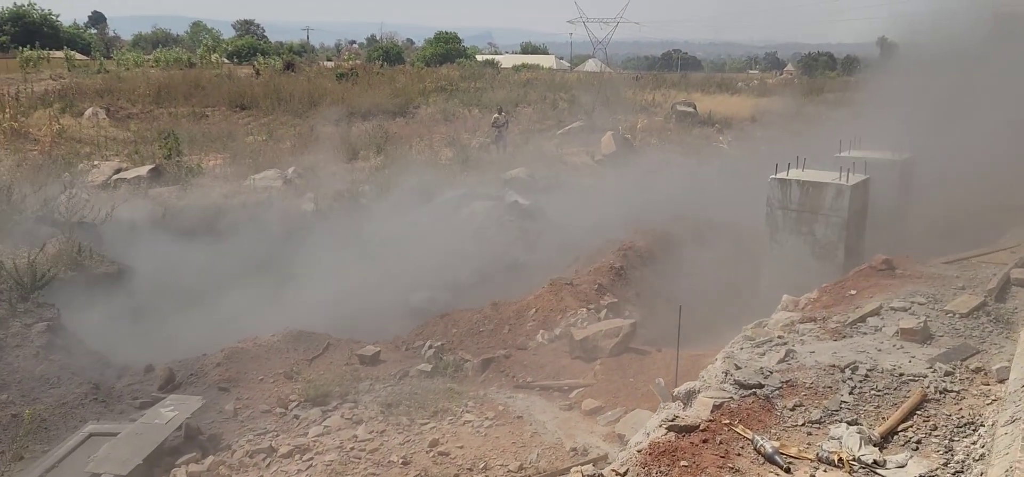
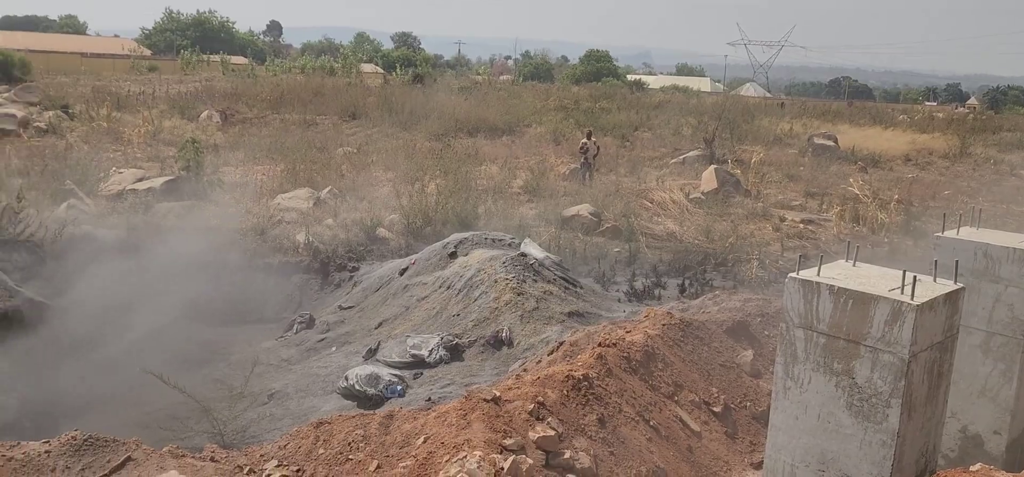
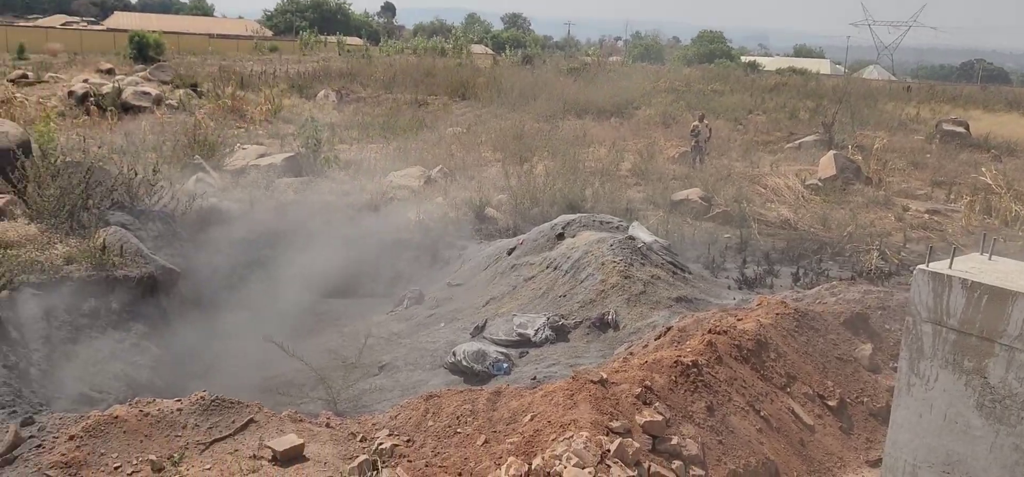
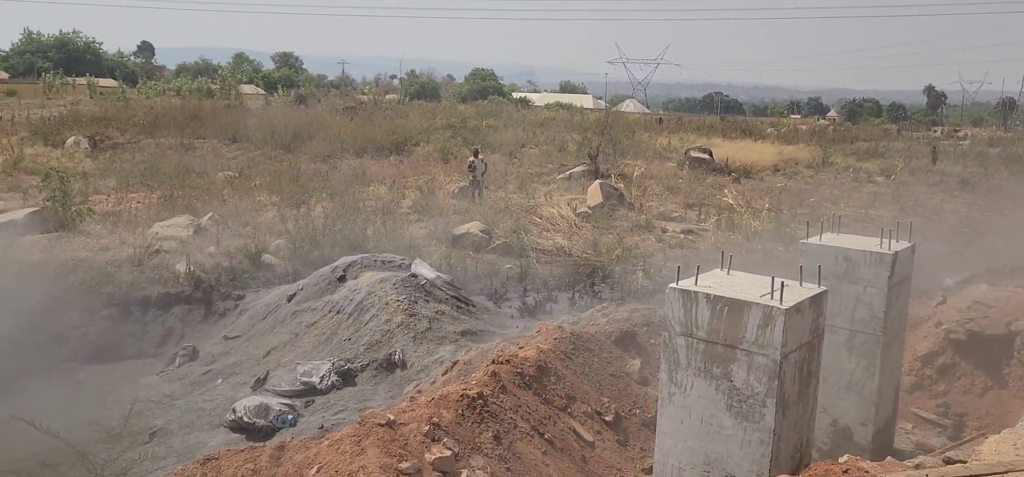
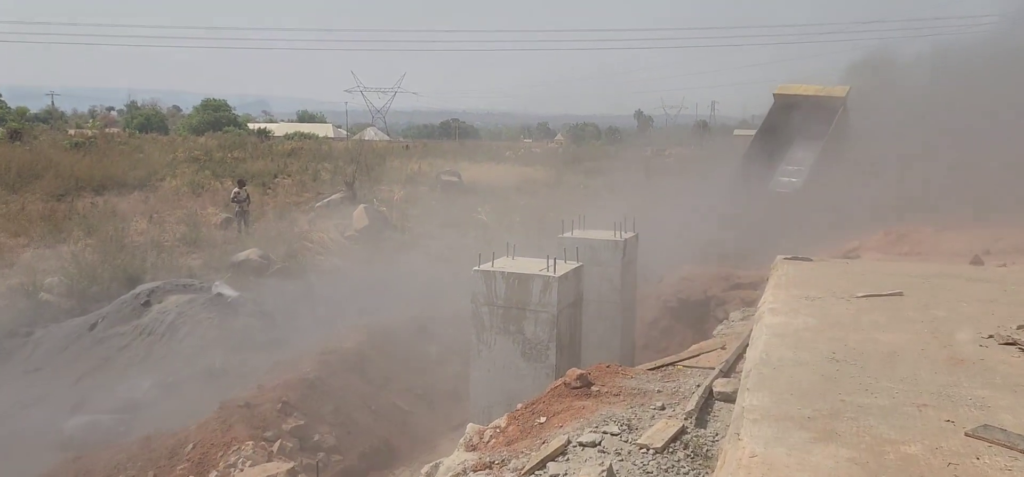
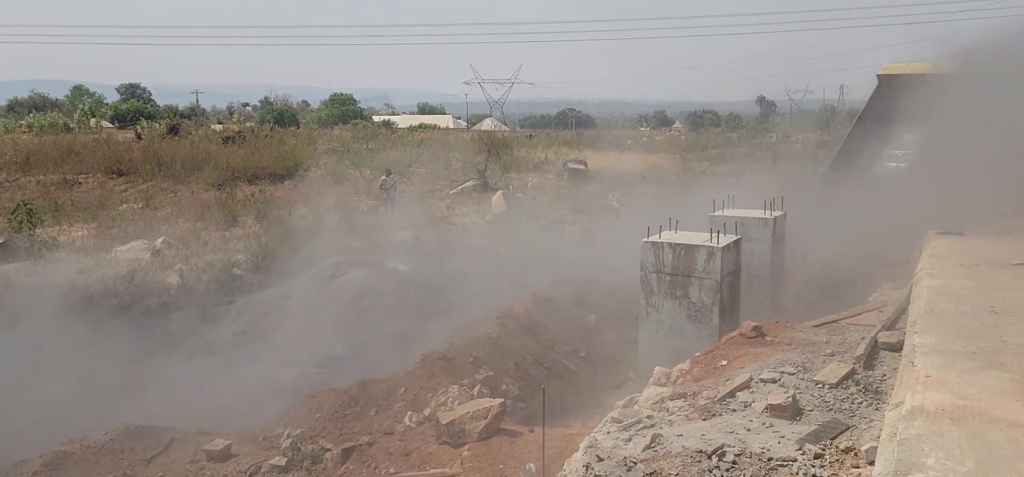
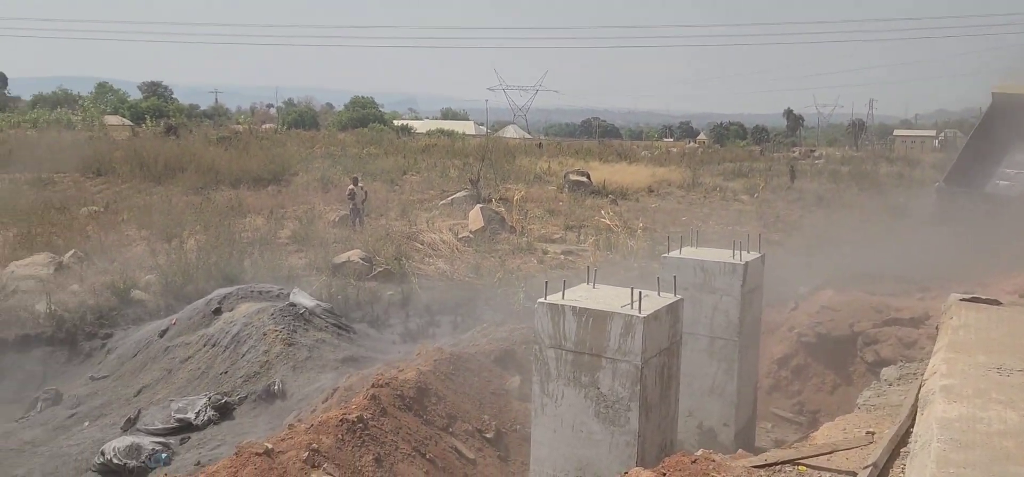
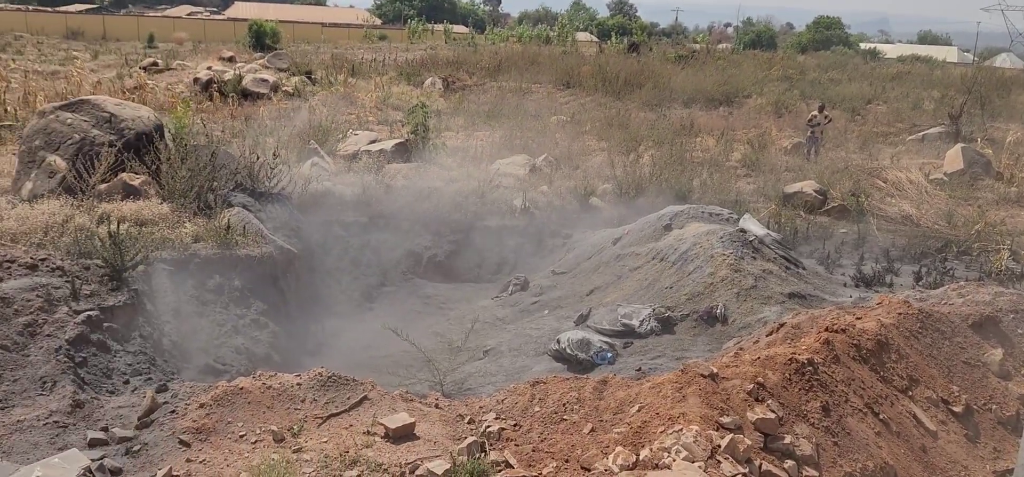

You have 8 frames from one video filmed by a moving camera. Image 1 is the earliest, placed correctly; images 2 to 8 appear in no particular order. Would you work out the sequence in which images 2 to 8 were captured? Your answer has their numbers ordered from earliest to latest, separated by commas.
6, 5, 7, 4, 2, 3, 8
